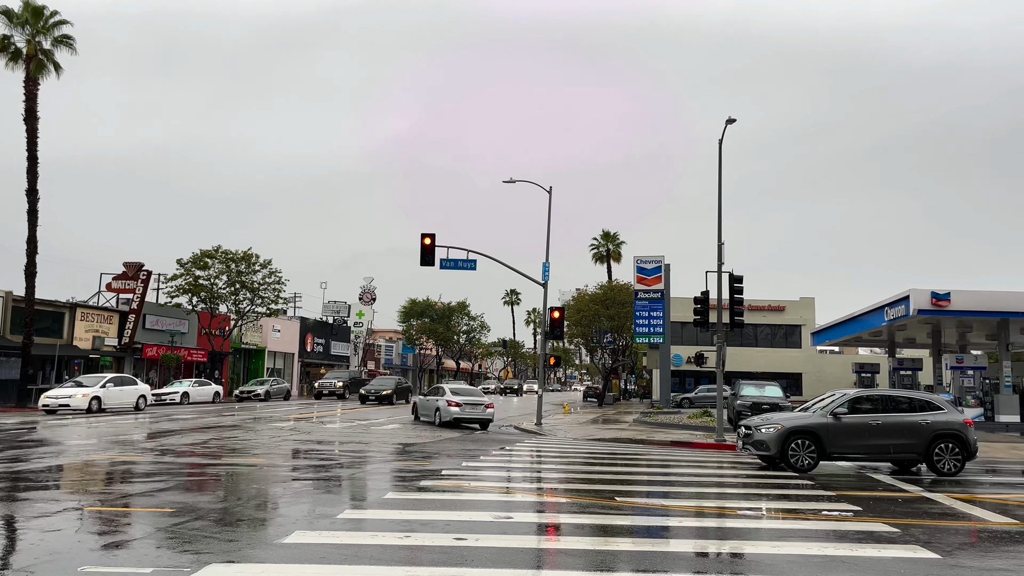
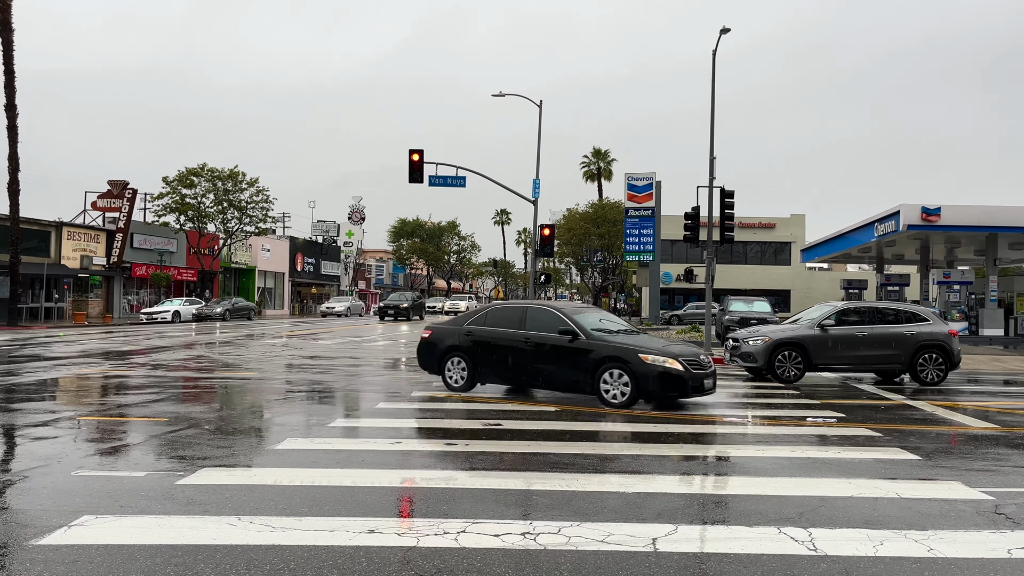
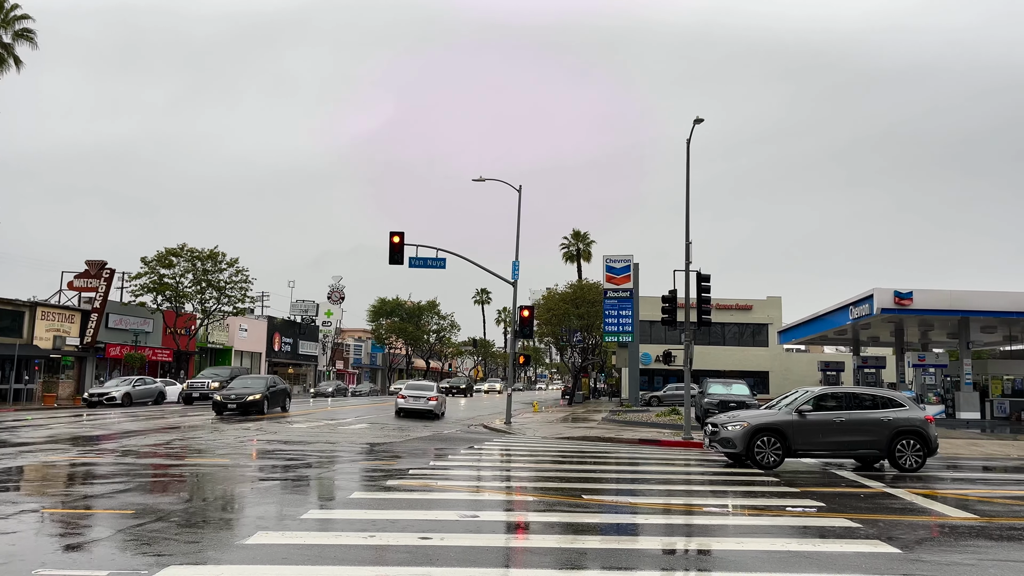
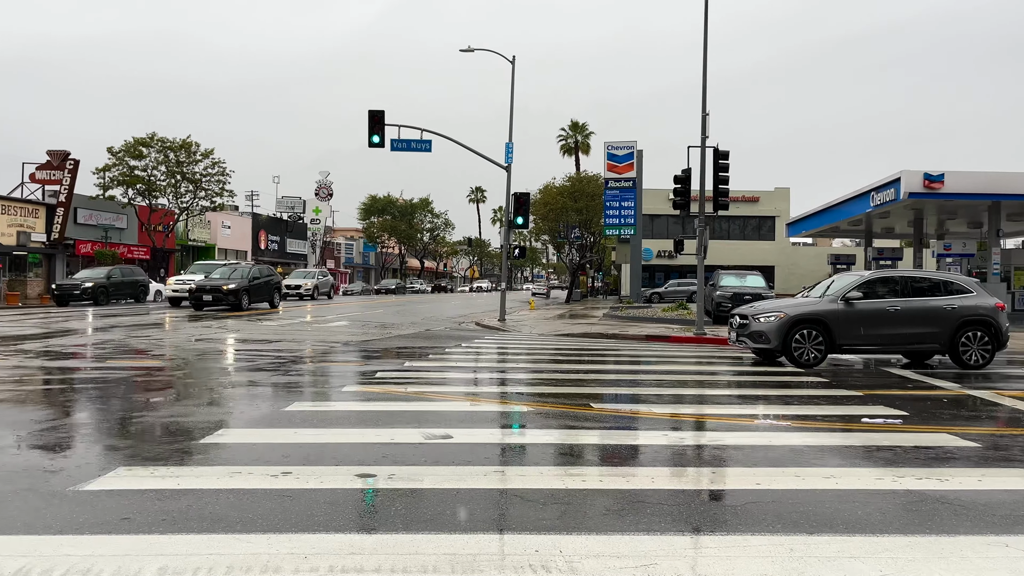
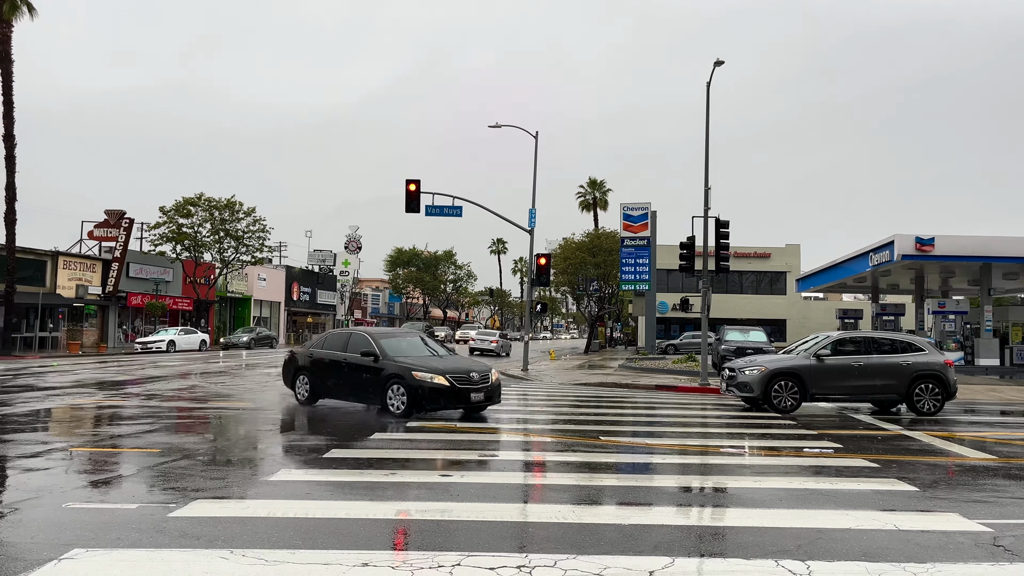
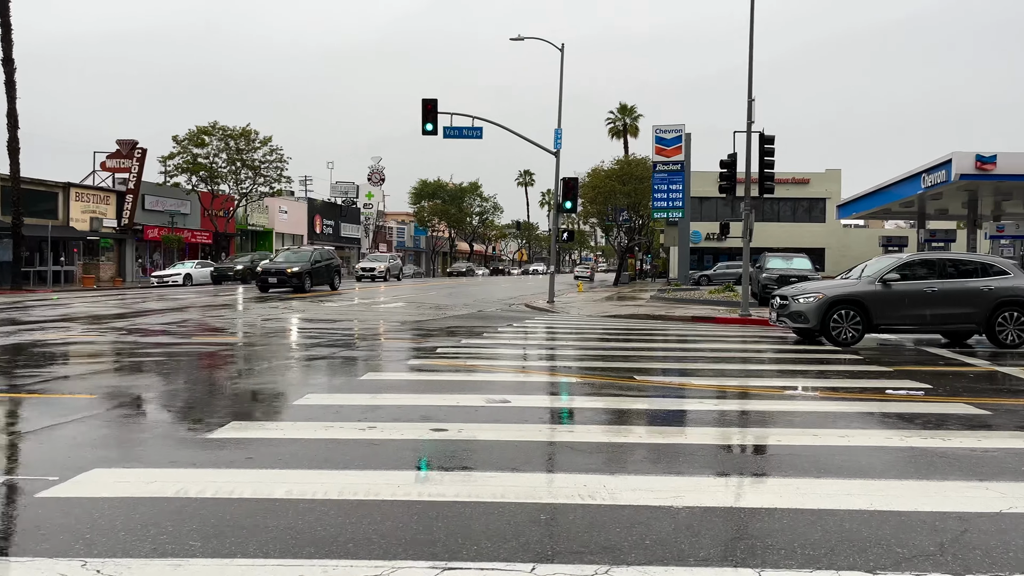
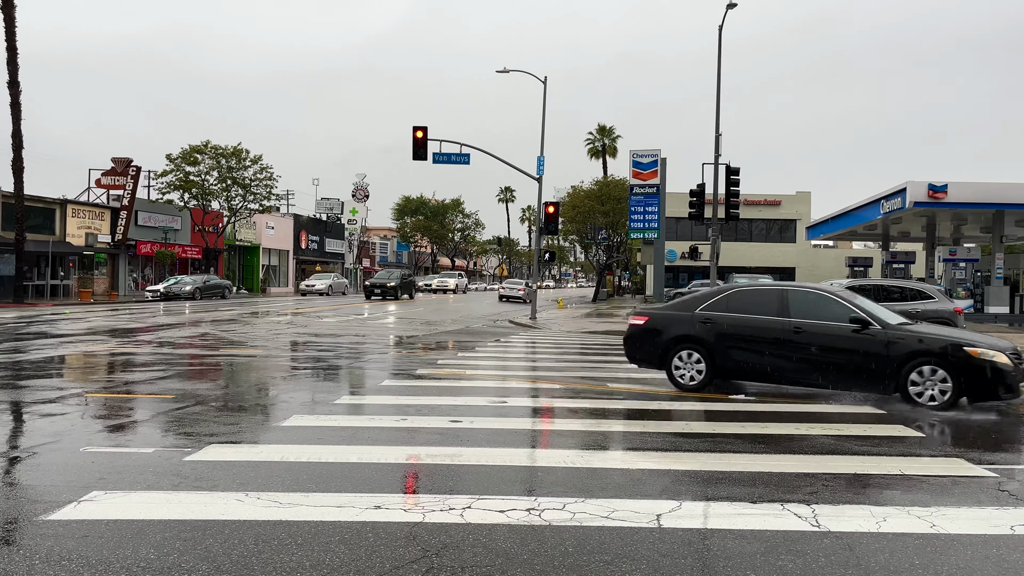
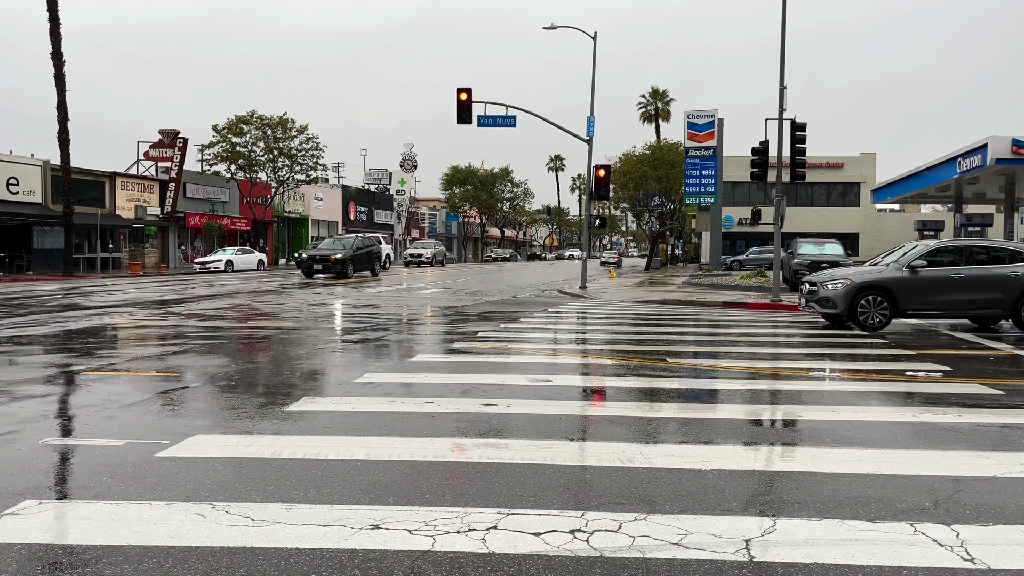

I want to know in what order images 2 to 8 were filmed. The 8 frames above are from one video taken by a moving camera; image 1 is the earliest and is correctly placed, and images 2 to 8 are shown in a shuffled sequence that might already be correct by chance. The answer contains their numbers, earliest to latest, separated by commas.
3, 5, 2, 7, 8, 6, 4
